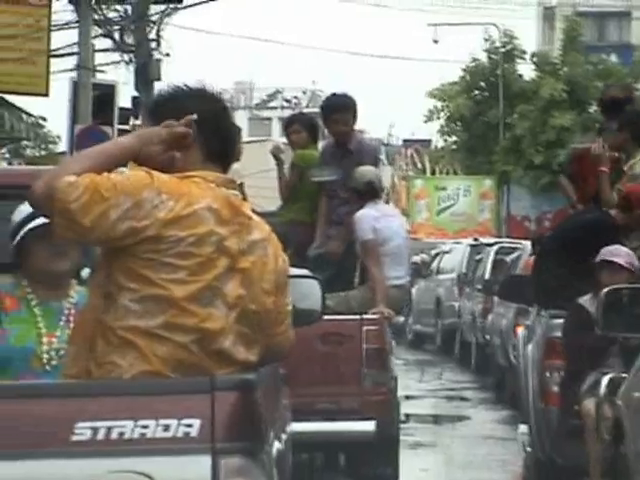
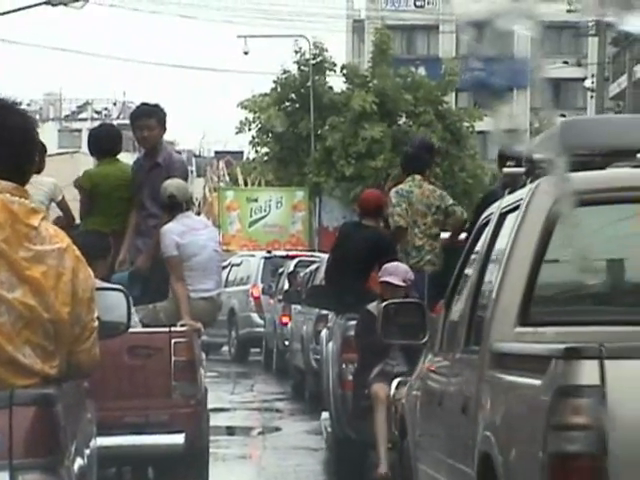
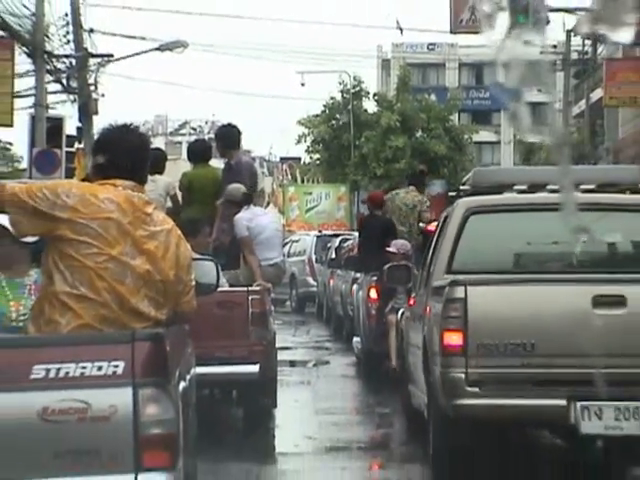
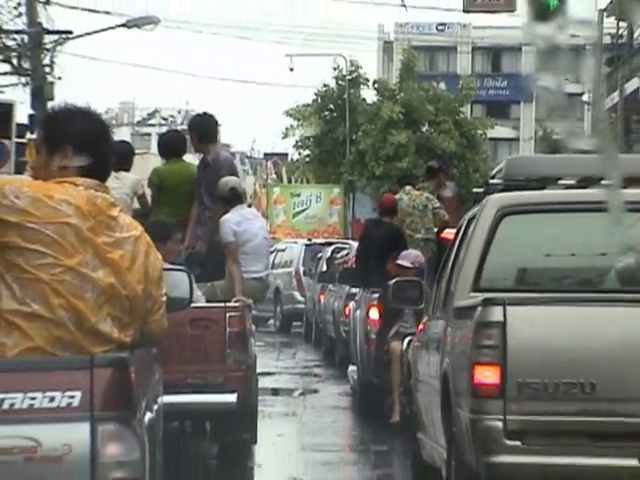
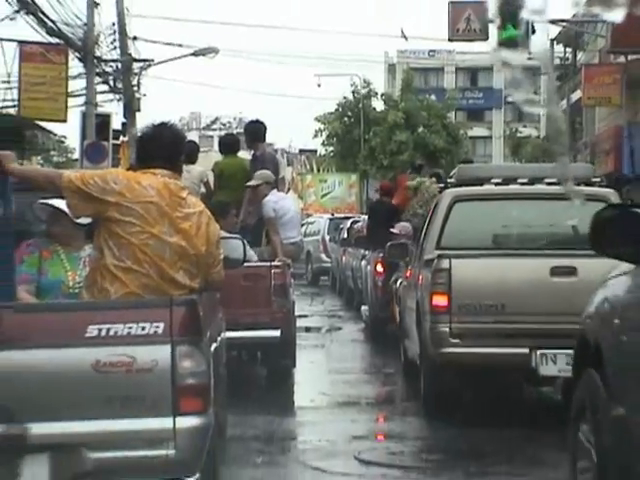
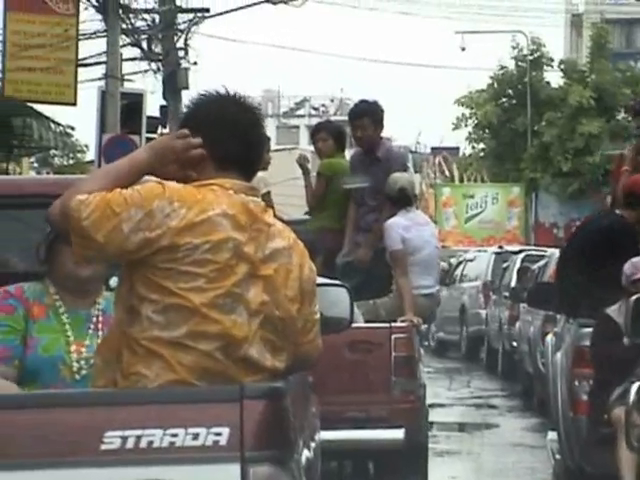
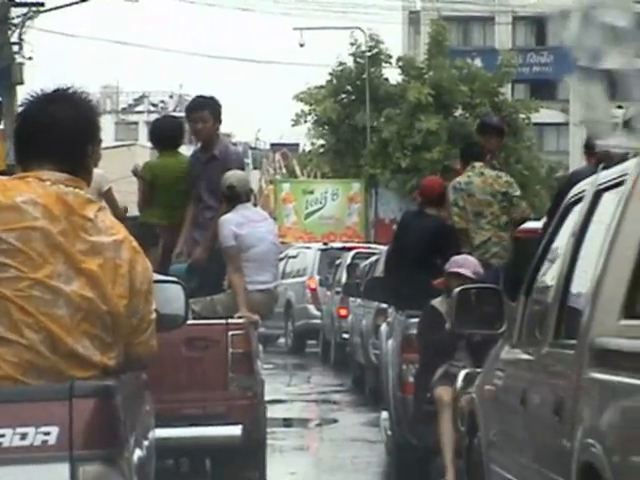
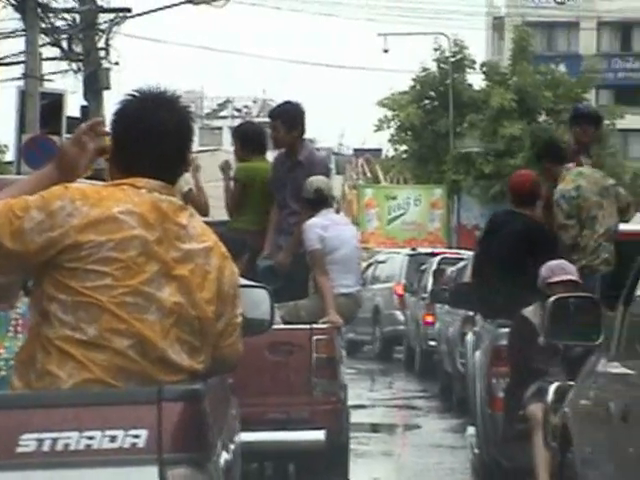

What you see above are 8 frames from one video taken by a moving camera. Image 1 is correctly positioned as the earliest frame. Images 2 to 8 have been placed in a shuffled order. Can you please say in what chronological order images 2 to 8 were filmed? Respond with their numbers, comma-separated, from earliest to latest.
6, 8, 7, 2, 4, 3, 5
